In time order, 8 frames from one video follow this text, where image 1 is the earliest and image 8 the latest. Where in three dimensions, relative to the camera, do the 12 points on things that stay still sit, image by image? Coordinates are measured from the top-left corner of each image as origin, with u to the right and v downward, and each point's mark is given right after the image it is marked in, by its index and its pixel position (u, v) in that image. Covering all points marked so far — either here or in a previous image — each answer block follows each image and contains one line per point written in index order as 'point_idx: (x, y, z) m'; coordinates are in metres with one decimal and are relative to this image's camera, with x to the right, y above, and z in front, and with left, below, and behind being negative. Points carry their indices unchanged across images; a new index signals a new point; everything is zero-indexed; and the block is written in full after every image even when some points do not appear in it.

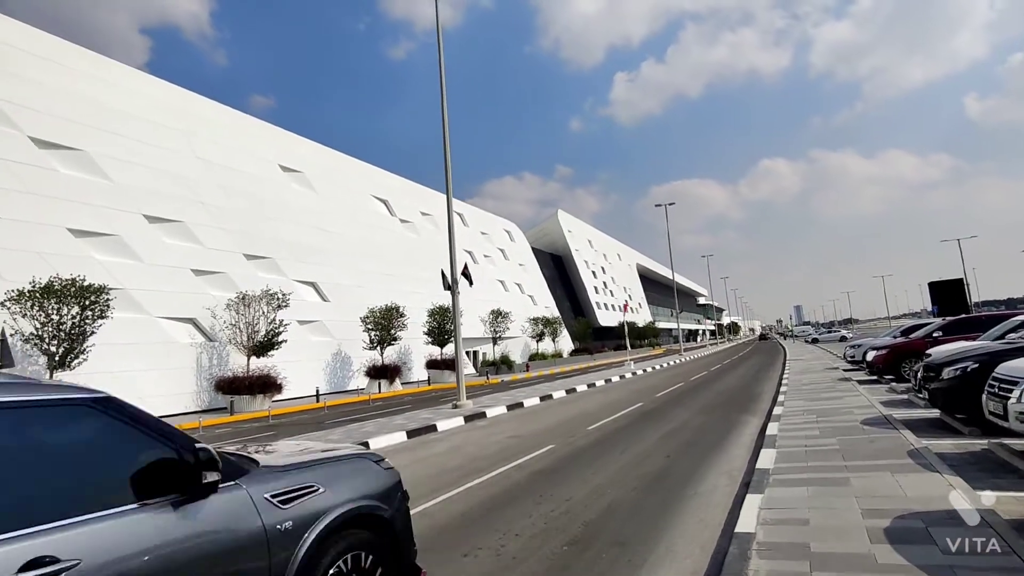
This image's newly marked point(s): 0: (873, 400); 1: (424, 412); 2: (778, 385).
0: (+6.6, -2.0, +10.4) m
1: (-2.2, -3.1, +14.4) m
2: (+7.5, -2.7, +15.9) m
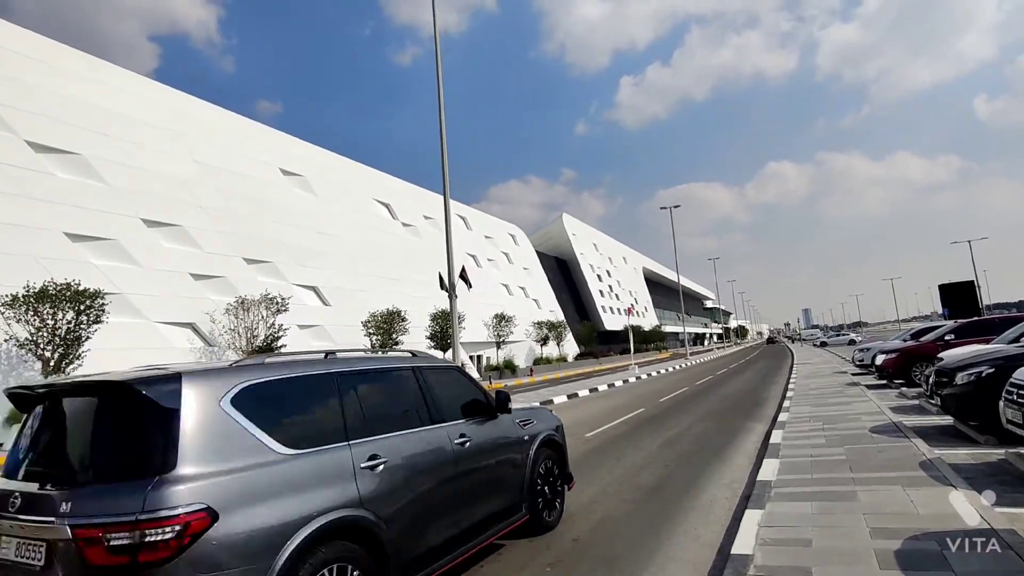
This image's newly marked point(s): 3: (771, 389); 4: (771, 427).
0: (+6.5, -2.1, +10.0) m
1: (-2.2, -3.2, +14.1) m
2: (+7.4, -2.8, +15.4) m
3: (+7.6, -2.9, +16.6) m
4: (+4.4, -2.3, +9.6) m
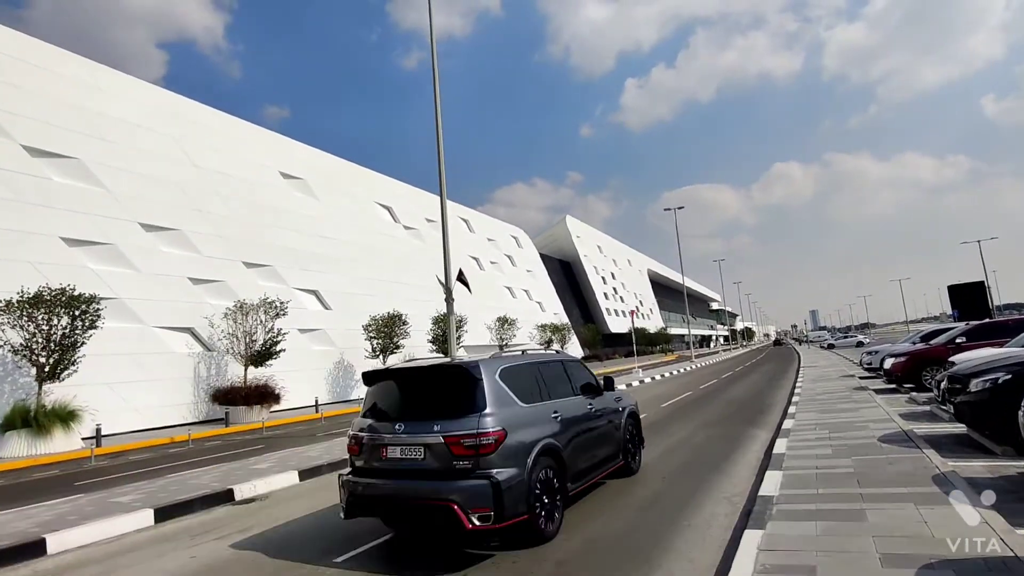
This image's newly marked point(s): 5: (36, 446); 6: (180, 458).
0: (+6.4, -2.1, +9.6) m
1: (-2.3, -3.3, +13.8) m
2: (+7.4, -2.8, +15.0) m
3: (+7.5, -3.0, +16.2) m
4: (+4.3, -2.4, +9.2) m
5: (-13.4, -4.4, +16.1) m
6: (-8.2, -4.2, +14.0) m
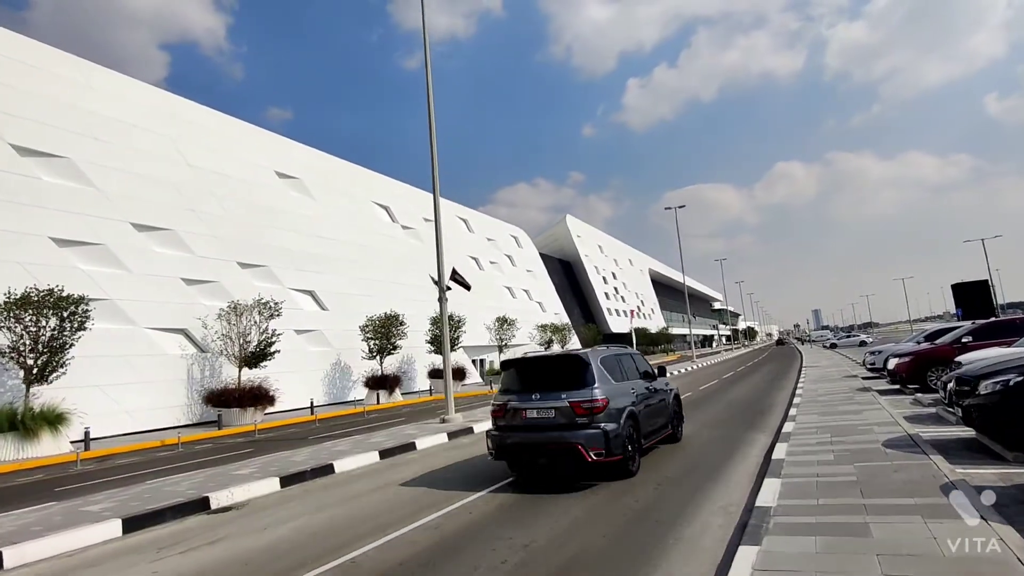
0: (+6.2, -2.1, +9.2) m
1: (-2.4, -3.3, +13.5) m
2: (+7.3, -2.8, +14.7) m
3: (+7.4, -3.0, +15.9) m
4: (+4.1, -2.3, +8.9) m
5: (-13.5, -4.5, +15.8) m
6: (-8.3, -4.2, +13.7) m
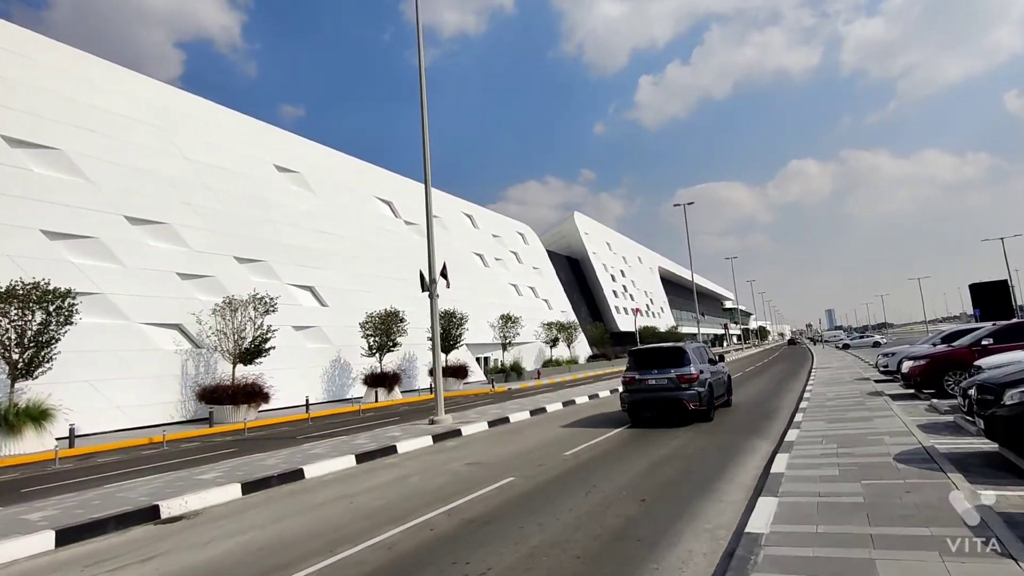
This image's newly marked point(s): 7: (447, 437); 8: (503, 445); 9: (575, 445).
0: (+6.0, -2.0, +8.5) m
1: (-2.6, -3.2, +13.0) m
2: (+7.1, -2.7, +14.0) m
3: (+7.2, -2.9, +15.1) m
4: (+3.8, -2.3, +8.2) m
5: (-13.7, -4.3, +15.4) m
6: (-8.5, -4.0, +13.3) m
7: (-1.4, -3.1, +11.9) m
8: (-0.2, -3.0, +10.8) m
9: (+1.1, -2.8, +10.1) m
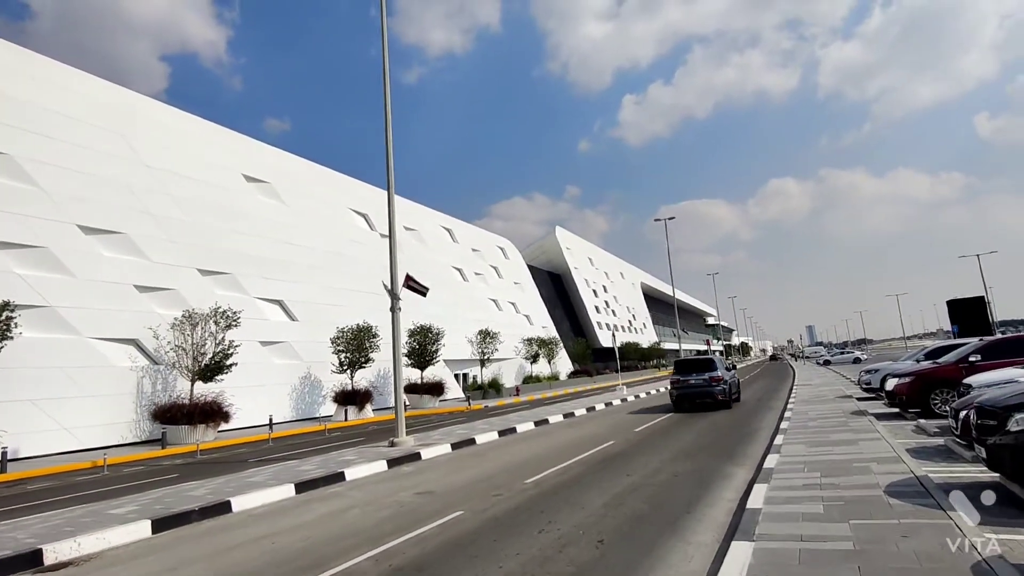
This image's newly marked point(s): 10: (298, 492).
0: (+5.3, -2.2, +7.8) m
1: (-3.4, -3.4, +12.0) m
2: (+6.3, -3.0, +13.3) m
3: (+6.4, -3.3, +14.5) m
4: (+3.2, -2.4, +7.5) m
5: (-14.5, -4.6, +14.2) m
6: (-9.3, -4.3, +12.2) m
7: (-2.1, -3.4, +11.0) m
8: (-0.9, -3.2, +9.9) m
9: (+0.4, -3.0, +9.3) m
10: (-3.3, -3.1, +8.7) m
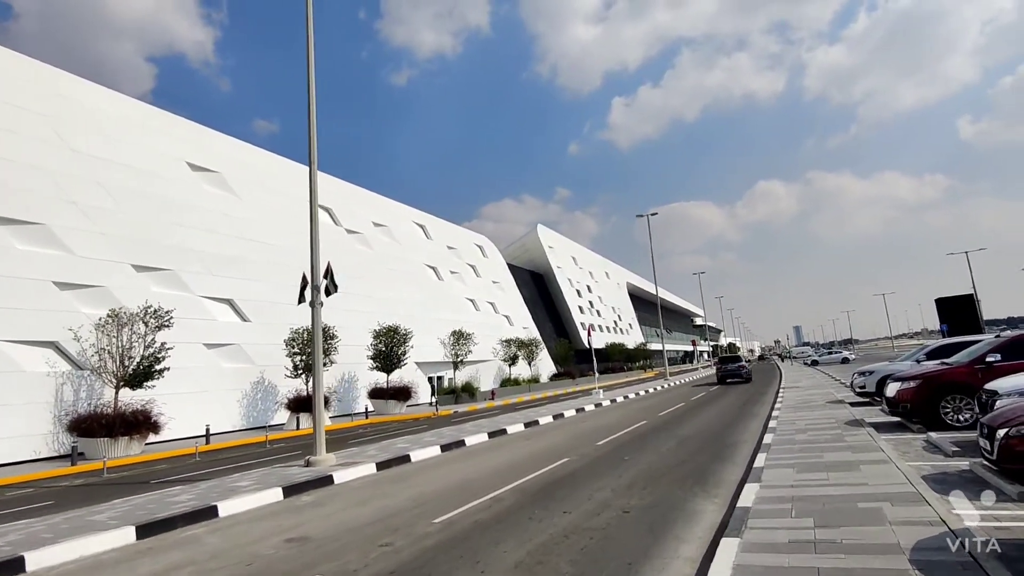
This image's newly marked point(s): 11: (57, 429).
0: (+4.2, -2.0, +6.0) m
1: (-4.5, -3.3, +10.1) m
2: (+5.1, -2.8, +11.5) m
3: (+5.2, -3.1, +12.7) m
4: (+2.1, -2.2, +5.6) m
5: (-15.7, -4.4, +12.0) m
6: (-10.4, -4.1, +10.1) m
7: (-3.2, -3.2, +9.0) m
8: (-2.0, -3.0, +8.0) m
9: (-0.7, -2.8, +7.4) m
10: (-4.4, -2.9, +6.8) m
11: (-15.2, -4.7, +19.0) m
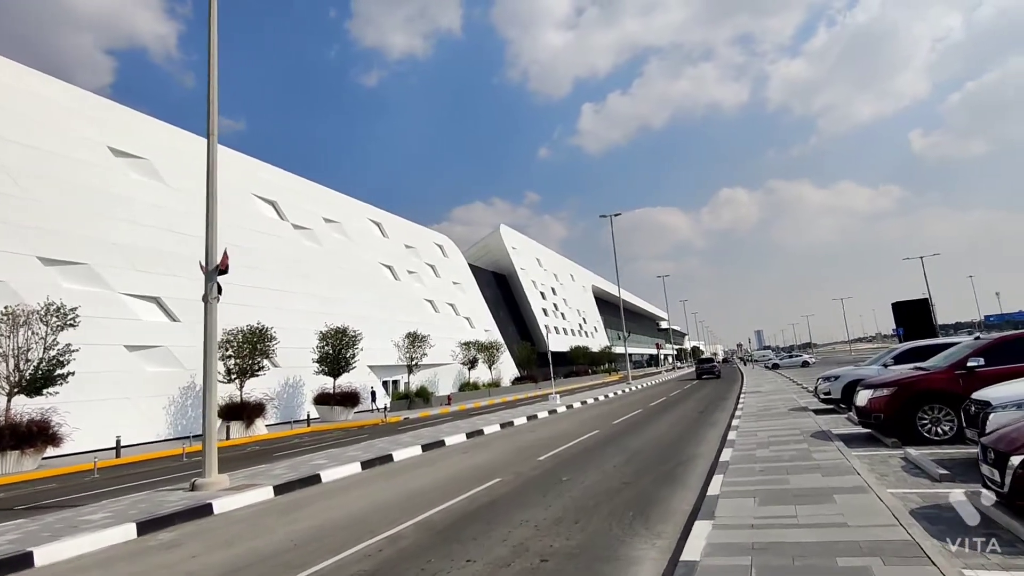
0: (+3.3, -1.9, +4.8) m
1: (-5.7, -3.1, +8.4) m
2: (+3.8, -2.8, +10.3) m
3: (+3.9, -3.0, +11.5) m
4: (+1.2, -2.1, +4.3) m
5: (-17.0, -4.2, +9.7) m
6: (-11.6, -3.9, +8.1) m
7: (-4.3, -3.0, +7.4) m
8: (-3.1, -2.8, +6.4) m
9: (-1.7, -2.7, +5.9) m
10: (-5.4, -2.8, +5.1) m
11: (-16.8, -4.5, +16.7) m
